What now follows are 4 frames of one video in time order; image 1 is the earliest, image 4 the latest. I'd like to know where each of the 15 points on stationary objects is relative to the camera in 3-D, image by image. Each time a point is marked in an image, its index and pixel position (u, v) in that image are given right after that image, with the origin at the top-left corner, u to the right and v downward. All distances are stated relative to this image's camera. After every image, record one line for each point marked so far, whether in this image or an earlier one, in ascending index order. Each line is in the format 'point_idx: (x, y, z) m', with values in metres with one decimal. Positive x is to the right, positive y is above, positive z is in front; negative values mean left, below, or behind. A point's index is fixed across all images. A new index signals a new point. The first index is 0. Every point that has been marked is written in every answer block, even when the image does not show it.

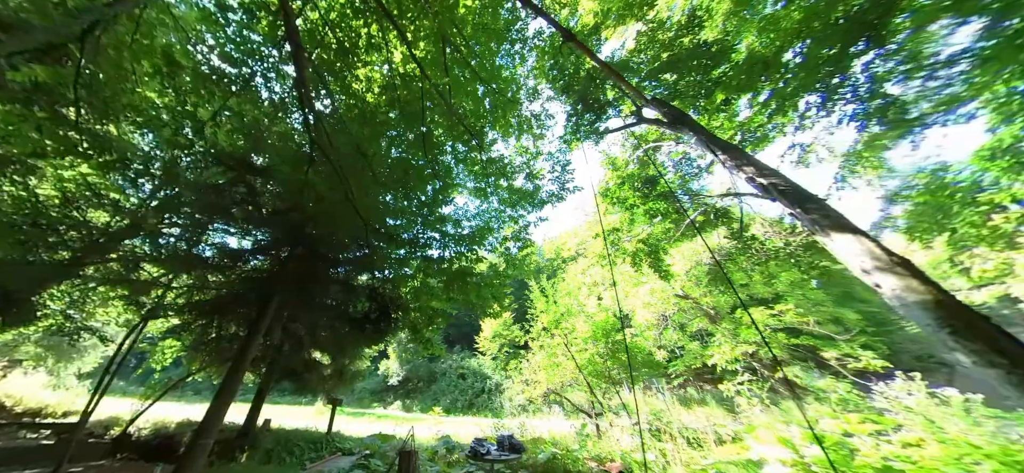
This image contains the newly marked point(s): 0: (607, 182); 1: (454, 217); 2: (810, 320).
0: (+2.4, +1.1, +5.8) m
1: (-0.9, +0.4, +4.6) m
2: (+6.3, -2.0, +5.8) m
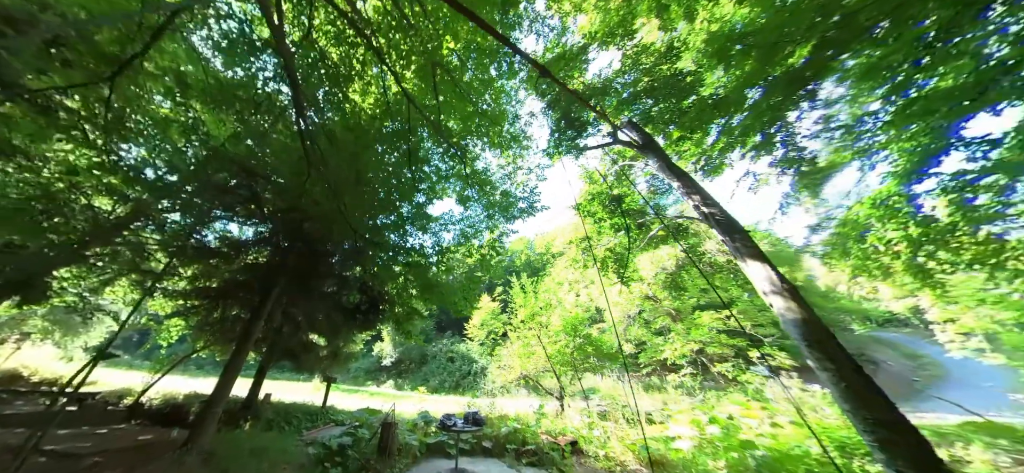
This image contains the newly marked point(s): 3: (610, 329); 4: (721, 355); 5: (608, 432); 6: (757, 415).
0: (+2.0, +1.0, +6.4) m
1: (-1.3, +0.3, +5.1) m
2: (+5.8, -2.3, +6.6) m
3: (+2.8, -2.8, +7.7) m
4: (+5.2, -3.1, +6.8) m
5: (+1.6, -3.5, +4.8) m
6: (+3.2, -2.4, +3.5) m
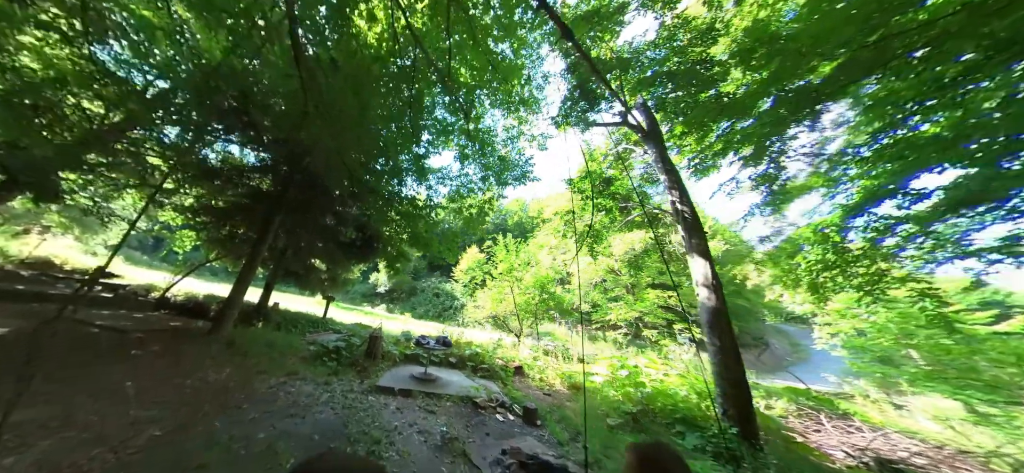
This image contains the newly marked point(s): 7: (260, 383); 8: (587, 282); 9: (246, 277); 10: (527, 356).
0: (+1.8, +1.8, +6.7) m
1: (-1.6, +1.3, +5.5) m
2: (+5.1, -1.9, +7.6) m
3: (+2.0, -1.8, +8.8) m
4: (+4.3, -2.6, +8.0) m
5: (+0.8, -2.9, +6.0) m
6: (+2.5, -2.3, +4.6) m
7: (-3.7, -2.2, +3.9) m
8: (+2.5, -1.5, +8.6) m
9: (-6.0, -0.9, +5.9) m
10: (+0.4, -2.9, +6.4) m
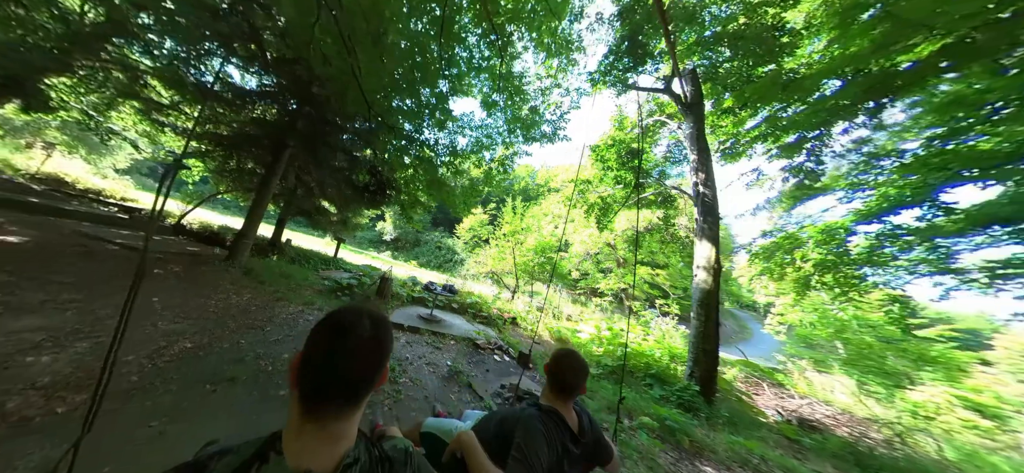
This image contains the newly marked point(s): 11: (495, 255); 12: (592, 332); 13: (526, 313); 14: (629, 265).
0: (+2.1, +2.5, +6.6) m
1: (-1.2, +2.3, +5.3) m
2: (+5.0, -1.3, +8.1) m
3: (+2.0, -0.7, +9.2) m
4: (+4.2, -1.9, +8.5) m
5: (+0.6, -2.0, +6.6) m
6: (+2.4, -1.8, +5.1) m
7: (-3.8, -1.2, +4.3) m
8: (+2.5, -0.4, +9.0) m
9: (-5.9, +0.7, +6.0) m
10: (+0.2, -1.9, +6.9) m
11: (-0.7, -0.6, +9.6) m
12: (+1.5, -1.9, +5.2) m
13: (+0.3, -1.9, +6.7) m
14: (+3.9, -0.8, +8.4) m
